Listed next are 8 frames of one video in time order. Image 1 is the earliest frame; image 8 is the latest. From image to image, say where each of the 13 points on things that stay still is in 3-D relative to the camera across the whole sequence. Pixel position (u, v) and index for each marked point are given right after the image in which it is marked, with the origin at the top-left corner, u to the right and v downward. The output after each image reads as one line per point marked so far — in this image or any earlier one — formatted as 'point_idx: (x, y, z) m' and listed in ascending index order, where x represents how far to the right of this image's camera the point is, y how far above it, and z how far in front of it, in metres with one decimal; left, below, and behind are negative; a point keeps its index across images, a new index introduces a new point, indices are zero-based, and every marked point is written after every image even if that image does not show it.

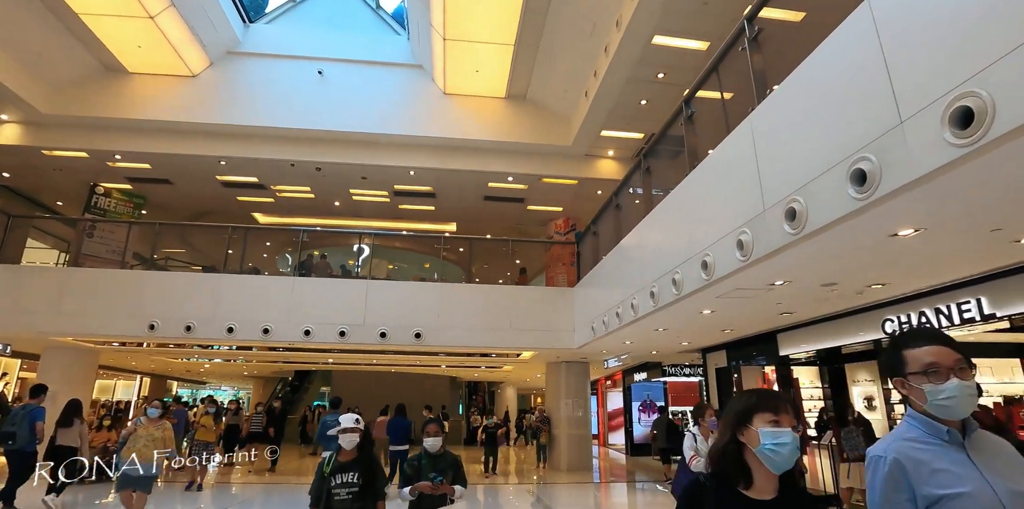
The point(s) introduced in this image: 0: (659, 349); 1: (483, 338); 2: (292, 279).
0: (+2.8, -1.8, +10.5) m
1: (-0.5, -1.6, +10.2) m
2: (-4.0, -0.5, +10.2) m
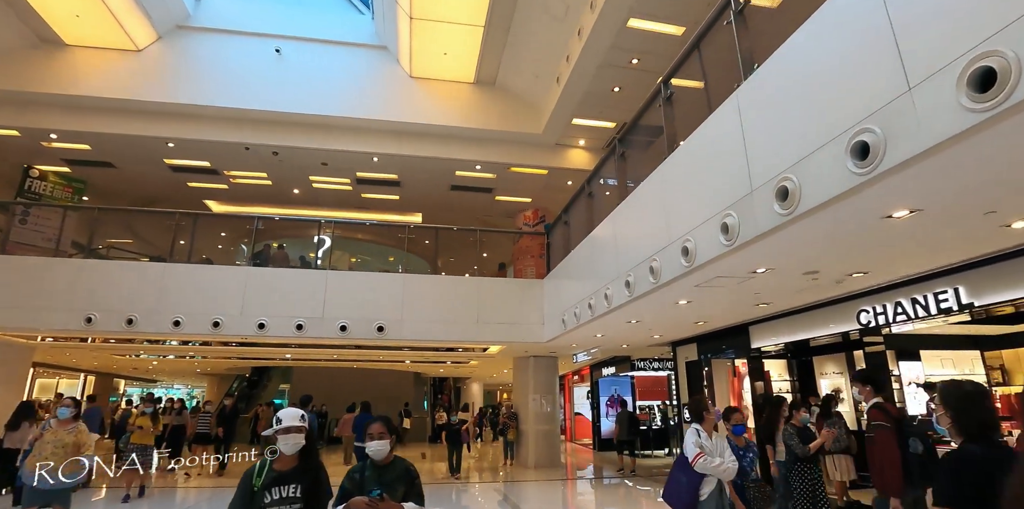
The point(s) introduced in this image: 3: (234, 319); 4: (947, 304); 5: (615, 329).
0: (+2.2, -1.6, +10.3) m
1: (-1.1, -1.4, +9.7) m
2: (-4.6, -0.3, +9.5) m
3: (-4.6, -1.1, +9.2) m
4: (+4.4, -0.5, +5.6) m
5: (+1.6, -1.2, +8.6) m
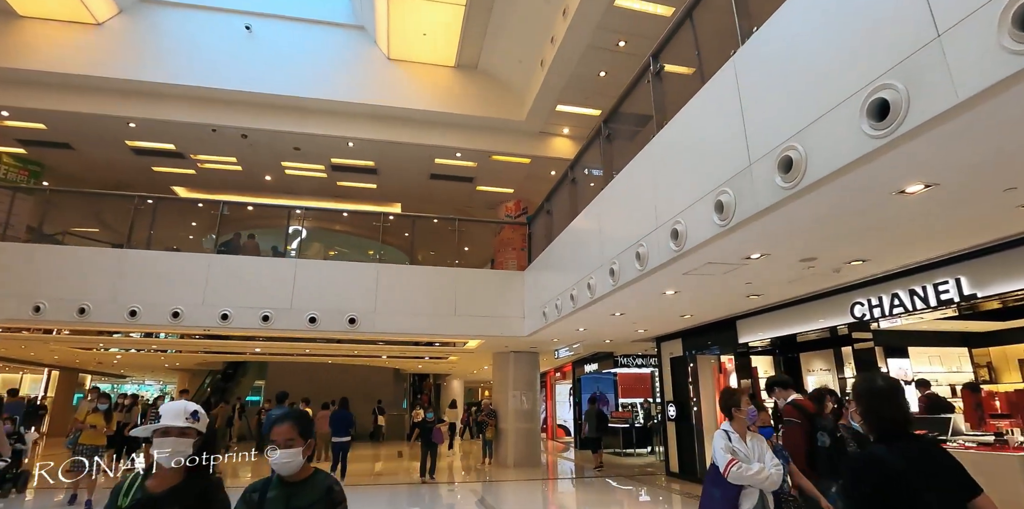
0: (+1.8, -1.5, +9.9) m
1: (-1.5, -1.2, +9.3) m
2: (-4.9, -0.1, +9.0) m
3: (-5.0, -0.9, +8.7) m
4: (+4.1, -0.4, +5.3) m
5: (+1.3, -1.0, +8.2) m
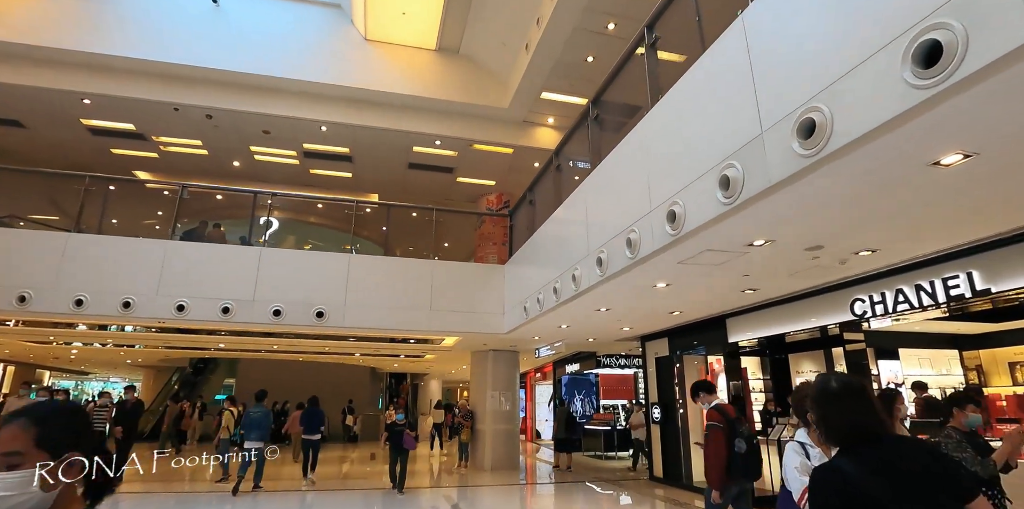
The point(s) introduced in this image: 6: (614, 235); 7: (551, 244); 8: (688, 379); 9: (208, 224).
0: (+1.4, -1.4, +9.5) m
1: (-1.8, -1.0, +8.8) m
2: (-5.2, +0.2, +8.3) m
3: (-5.3, -0.7, +8.0) m
4: (+3.9, -0.3, +4.9) m
5: (+1.0, -0.9, +7.8) m
6: (+1.0, +0.2, +5.2) m
7: (+0.5, +0.1, +7.3) m
8: (+3.0, -2.1, +9.3) m
9: (-4.6, +0.4, +8.6) m
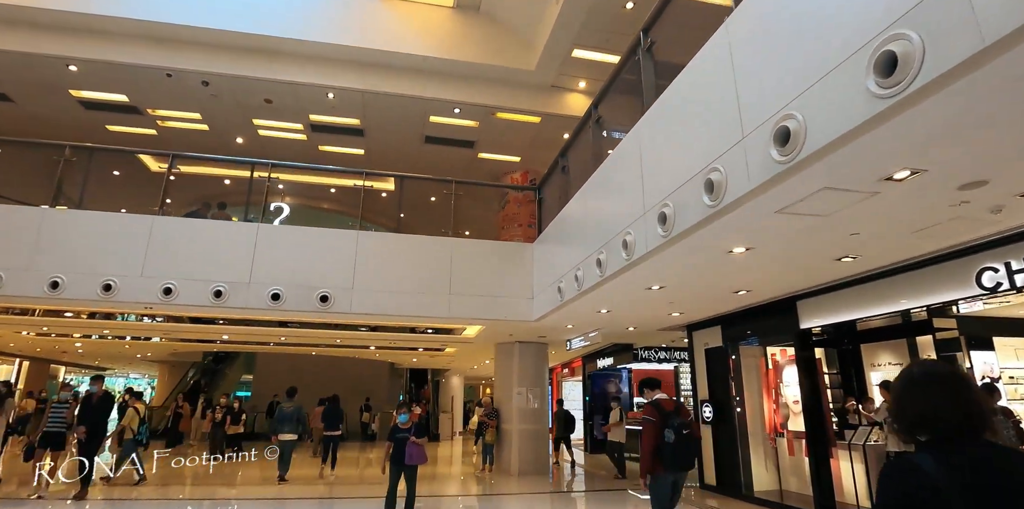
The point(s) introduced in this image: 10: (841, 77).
0: (+1.9, -1.0, +8.3) m
1: (-1.4, -0.7, +7.7) m
2: (-4.8, +0.5, +7.4) m
3: (-4.9, -0.4, +7.1) m
4: (+4.2, 0.0, +3.6) m
5: (+1.3, -0.6, +6.6) m
6: (+1.2, +0.5, +4.1) m
7: (+0.9, +0.5, +6.2) m
8: (+3.4, -1.7, +8.1) m
9: (-4.2, +0.7, +7.7) m
10: (+1.5, +0.8, +2.6) m
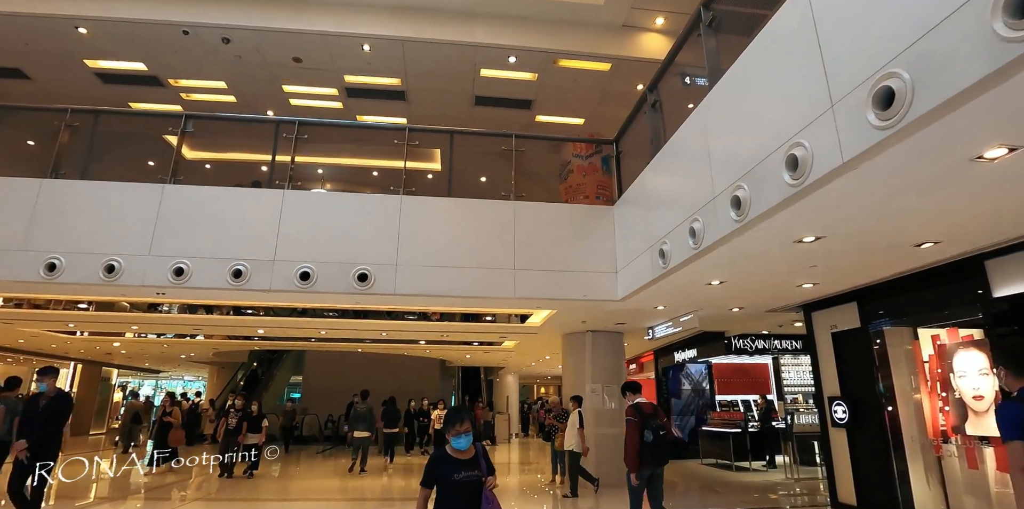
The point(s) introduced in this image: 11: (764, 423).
0: (+2.8, -0.6, +6.6) m
1: (-0.5, -0.3, +6.3) m
2: (-4.0, +0.7, +6.3) m
3: (-4.0, -0.1, +6.0) m
4: (+4.7, +0.6, +1.8) m
5: (+2.1, -0.1, +5.0) m
6: (+1.8, +1.0, +2.5) m
7: (+1.6, +0.9, +4.6) m
8: (+4.4, -1.2, +6.3) m
9: (-3.4, +1.0, +6.5) m
10: (+2.0, +1.3, +1.0) m
11: (+4.9, -3.3, +10.8) m
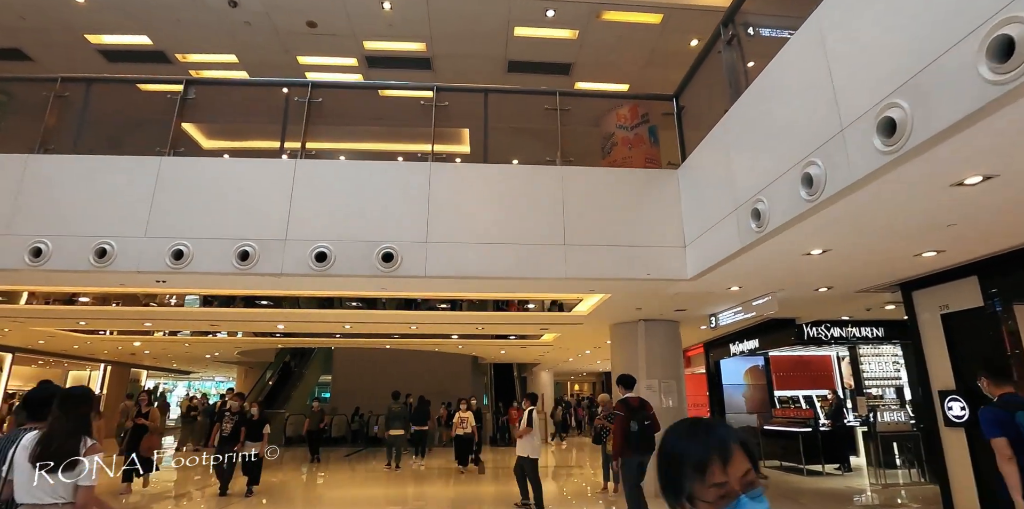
0: (+3.3, -0.2, +5.6) m
1: (0.0, -0.1, +5.4) m
2: (-3.5, +0.9, +5.5) m
3: (-3.6, +0.1, +5.2) m
4: (+5.0, +0.9, +0.6) m
5: (+2.5, +0.2, +3.9) m
6: (+2.1, +1.2, +1.4) m
7: (+2.0, +1.2, +3.6) m
8: (+4.8, -0.9, +5.2) m
9: (-2.9, +1.2, +5.7) m
10: (+2.2, +1.6, 0.0) m
11: (+5.7, -2.9, +9.7) m
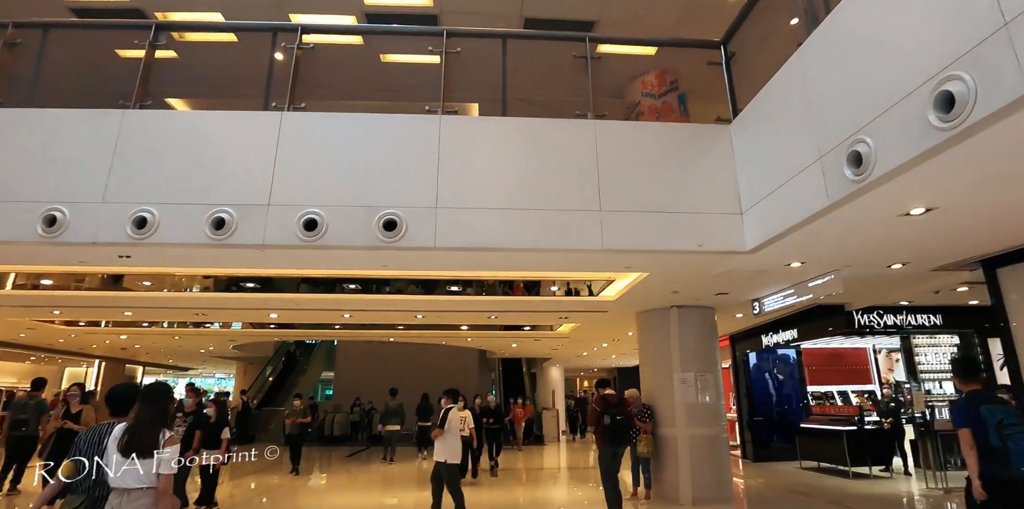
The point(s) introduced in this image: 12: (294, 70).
0: (+3.5, 0.0, +4.7) m
1: (+0.2, +0.2, +4.5) m
2: (-3.3, +1.1, +4.7) m
3: (-3.4, +0.3, +4.4) m
4: (+5.1, +1.2, -0.2) m
5: (+2.7, +0.5, +3.1) m
6: (+2.2, +1.5, +0.6) m
7: (+2.2, +1.5, +2.7) m
8: (+5.0, -0.6, +4.3) m
9: (-2.7, +1.5, +4.9) m
10: (+2.3, +1.8, -0.9) m
11: (+5.9, -2.6, +8.8) m
12: (-2.0, +1.7, +5.0) m
